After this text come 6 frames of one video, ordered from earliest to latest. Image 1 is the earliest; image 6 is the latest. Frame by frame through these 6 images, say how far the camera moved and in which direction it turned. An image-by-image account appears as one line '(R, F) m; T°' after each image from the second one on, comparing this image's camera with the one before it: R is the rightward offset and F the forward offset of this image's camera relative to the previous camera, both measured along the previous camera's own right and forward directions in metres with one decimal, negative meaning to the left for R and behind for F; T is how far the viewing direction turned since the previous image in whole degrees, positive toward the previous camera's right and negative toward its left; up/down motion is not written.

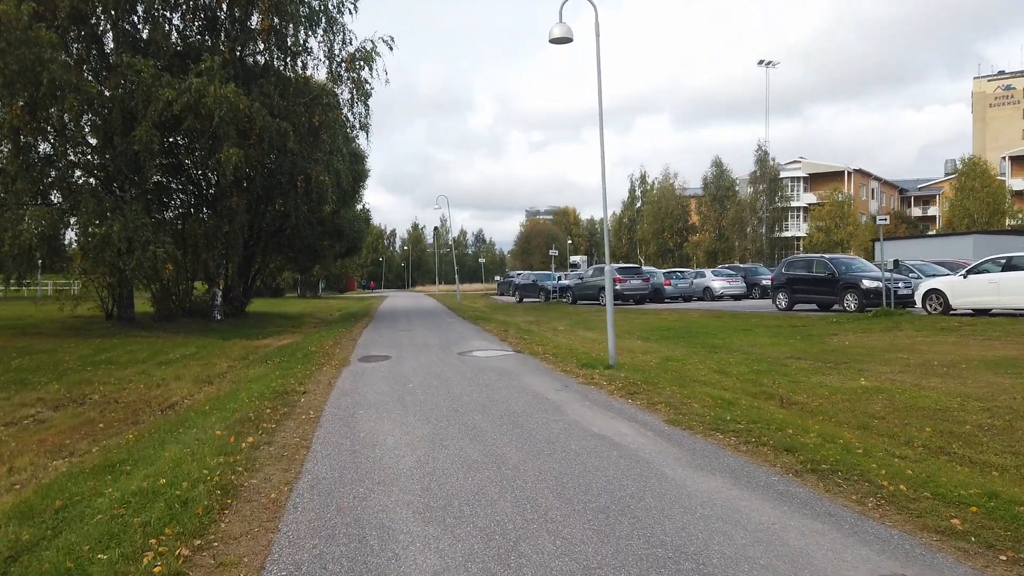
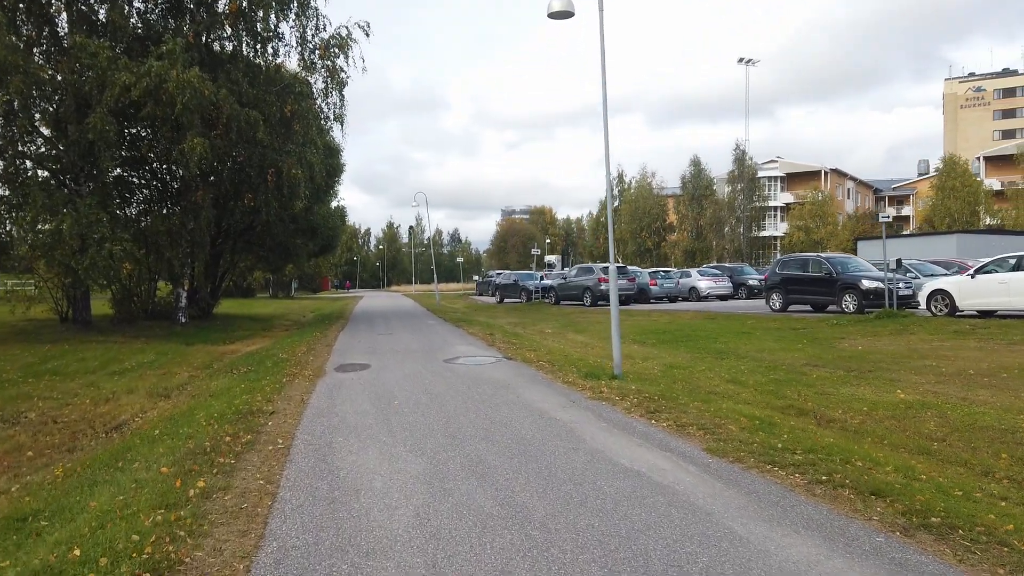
(-0.3, +1.2) m; +2°
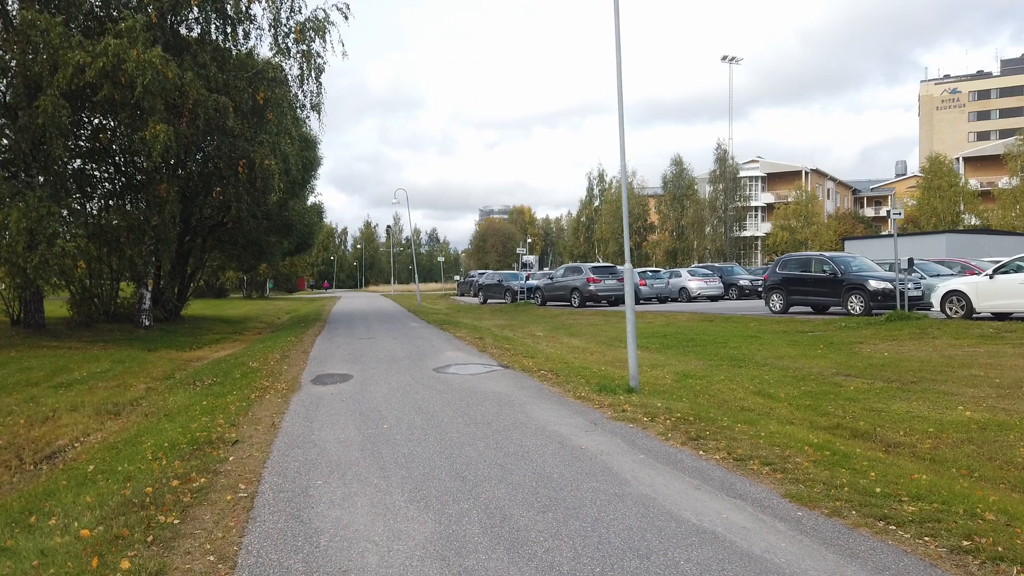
(-0.3, +1.3) m; +2°
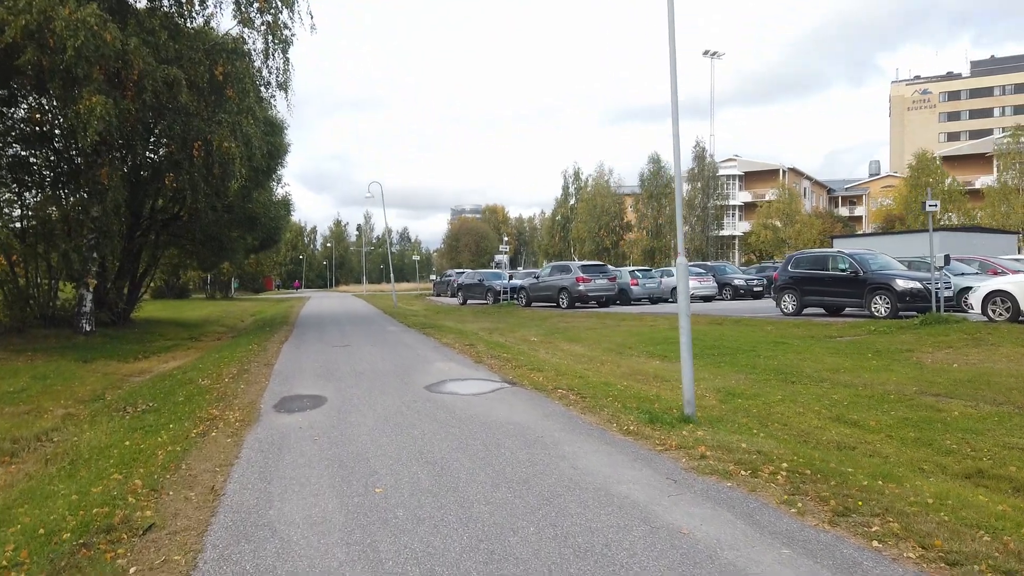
(-0.5, +2.1) m; +2°
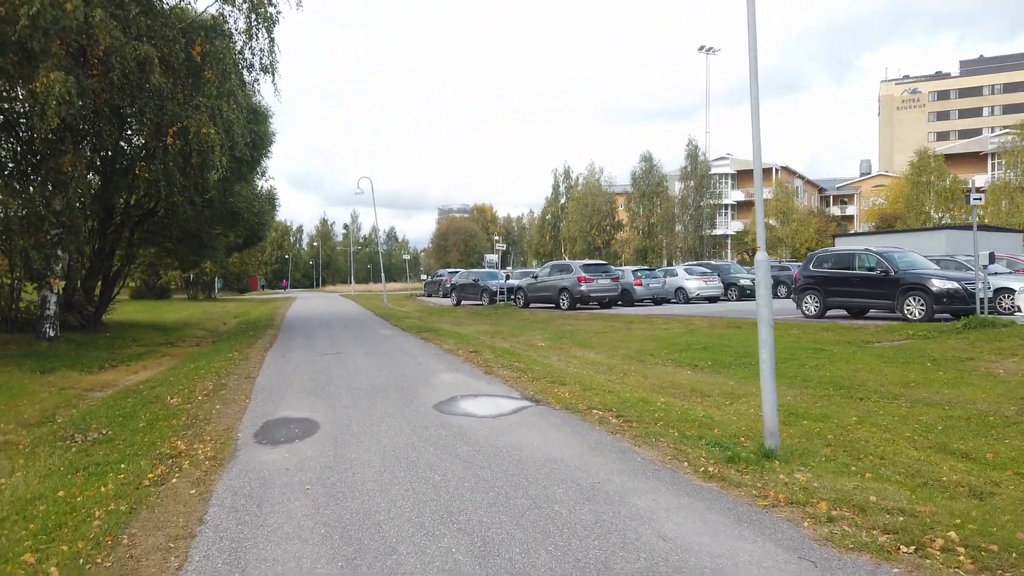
(-0.4, +1.4) m; +1°
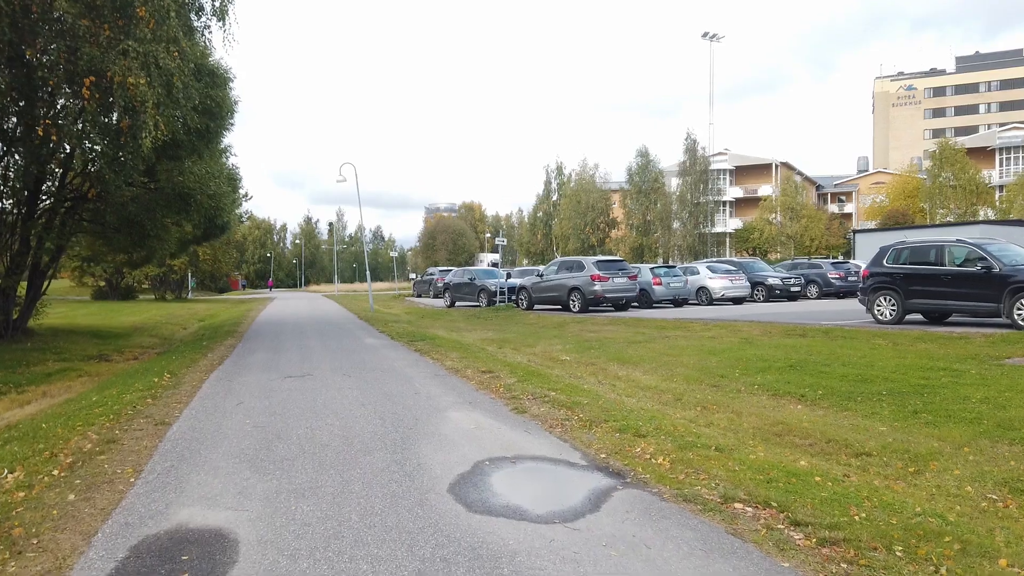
(-0.5, +3.4) m; +1°
